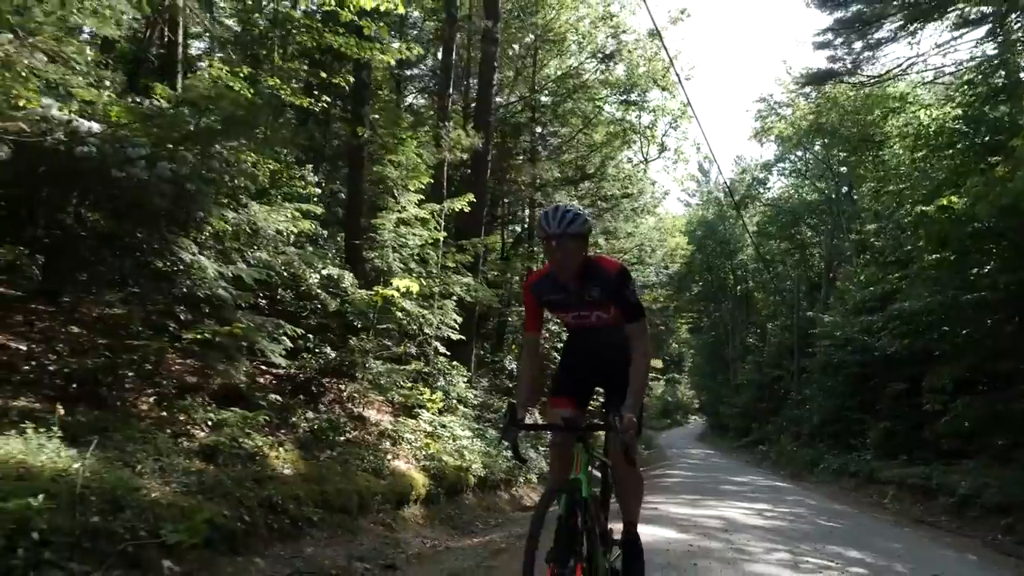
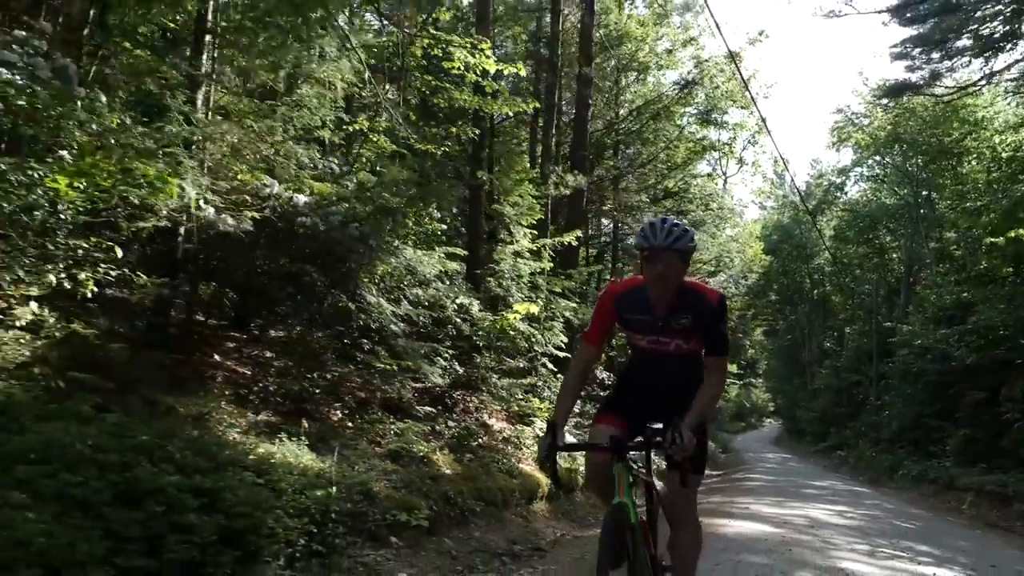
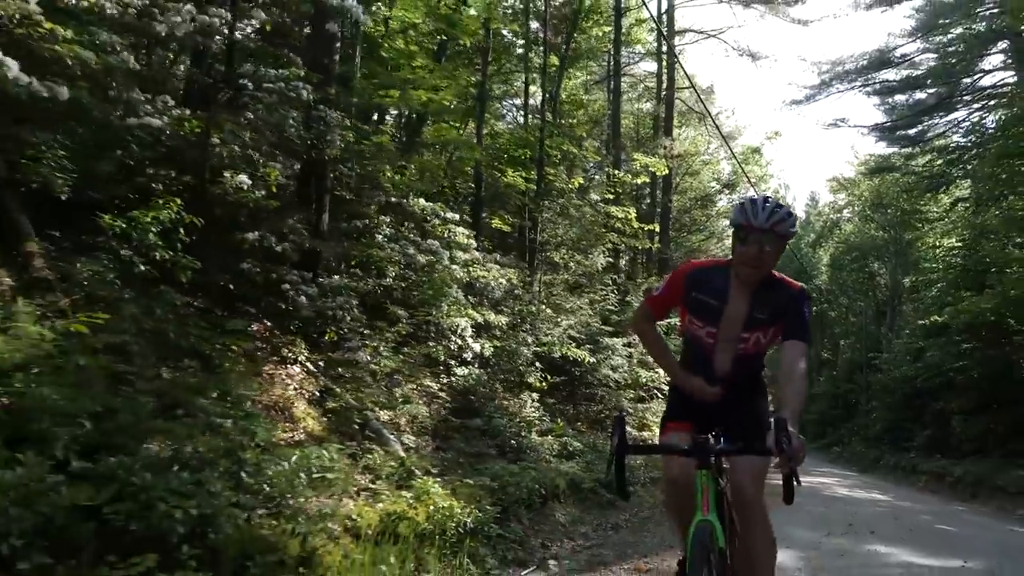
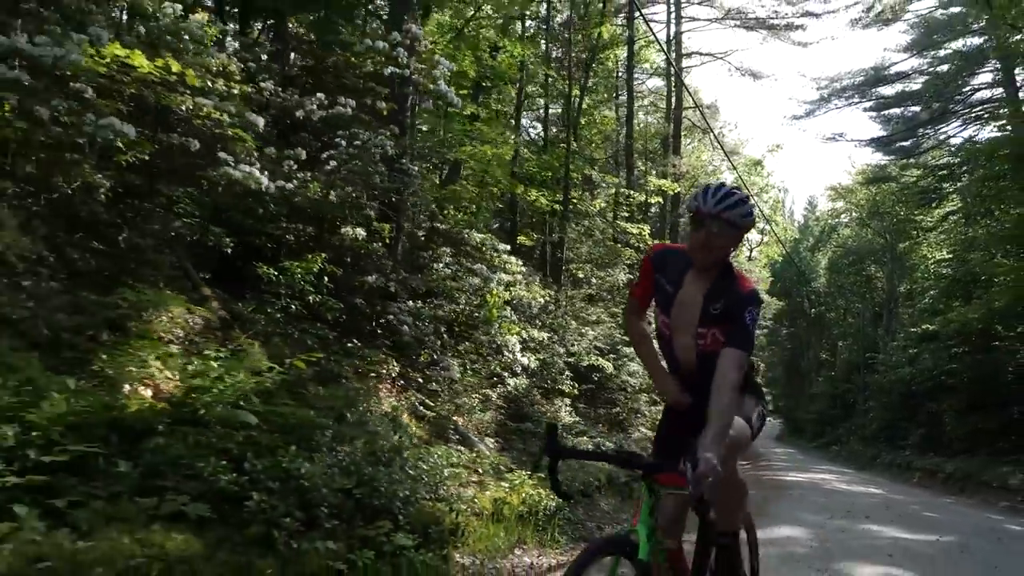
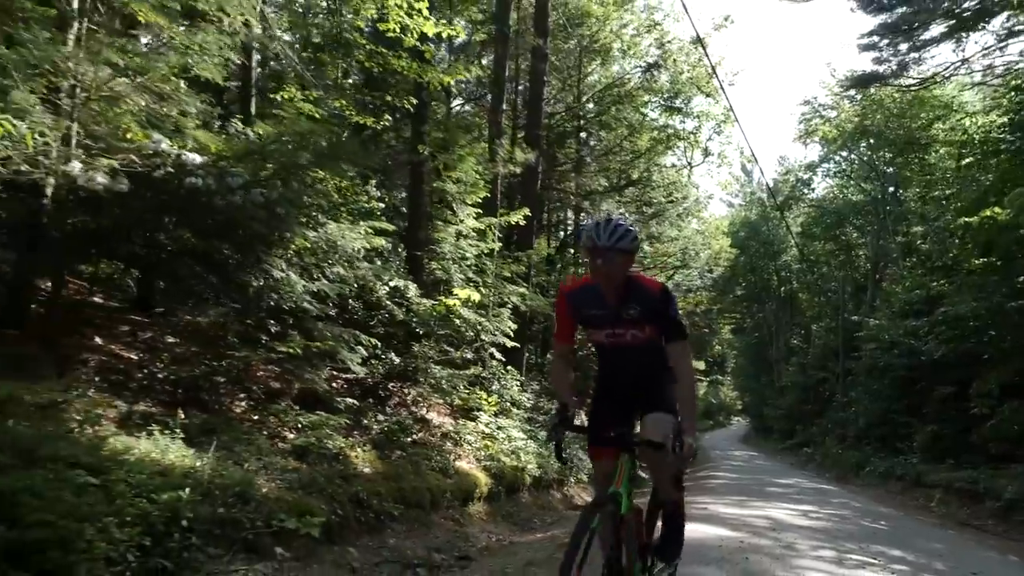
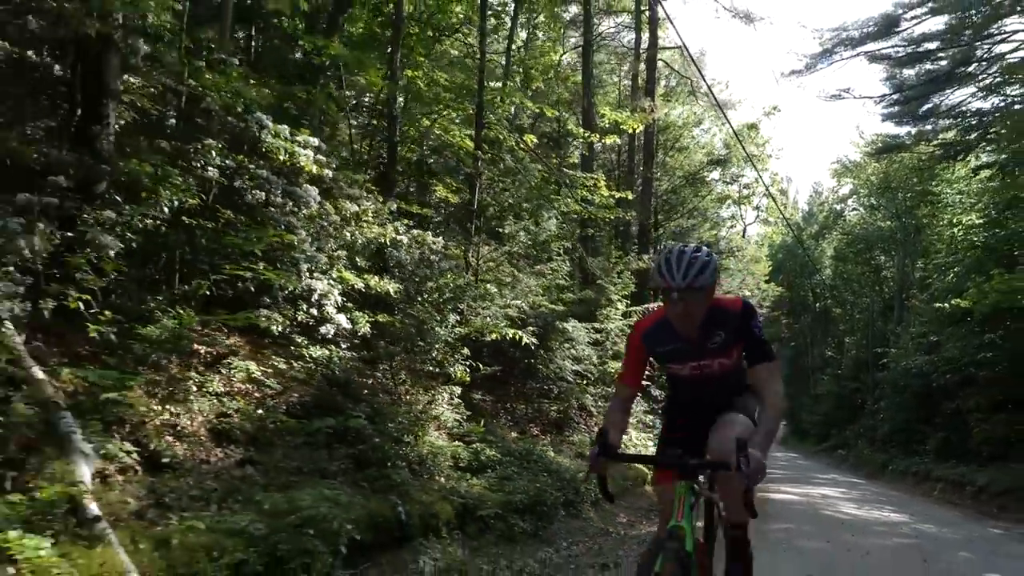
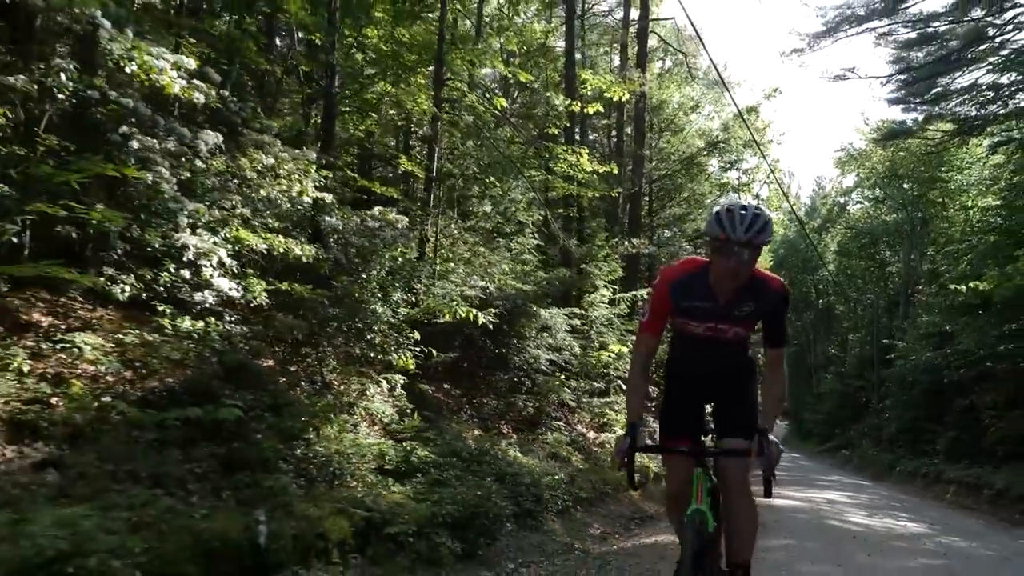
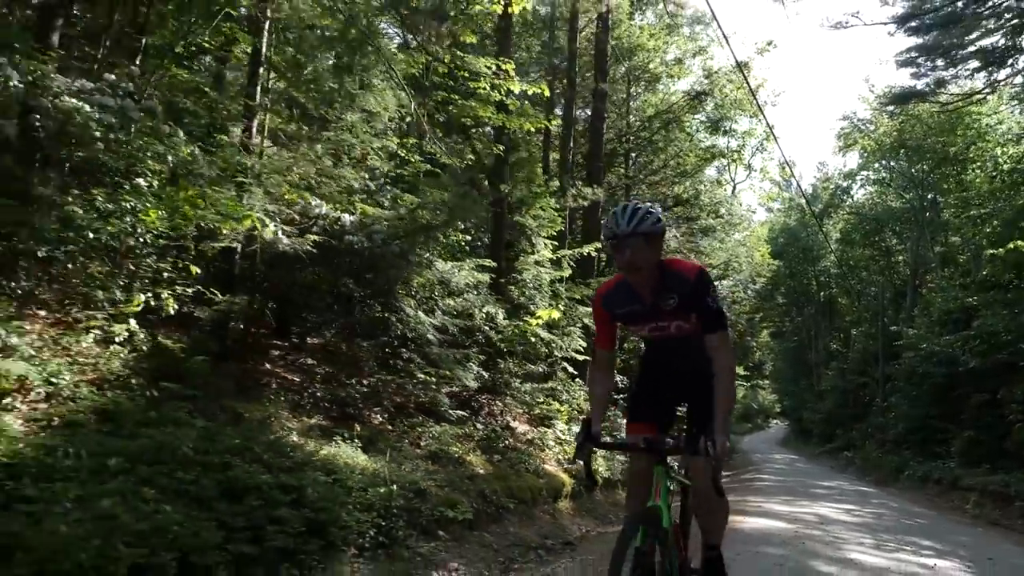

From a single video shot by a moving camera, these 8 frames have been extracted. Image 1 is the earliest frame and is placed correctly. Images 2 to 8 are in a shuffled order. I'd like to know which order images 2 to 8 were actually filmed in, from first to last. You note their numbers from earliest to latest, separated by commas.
5, 2, 8, 7, 6, 3, 4
